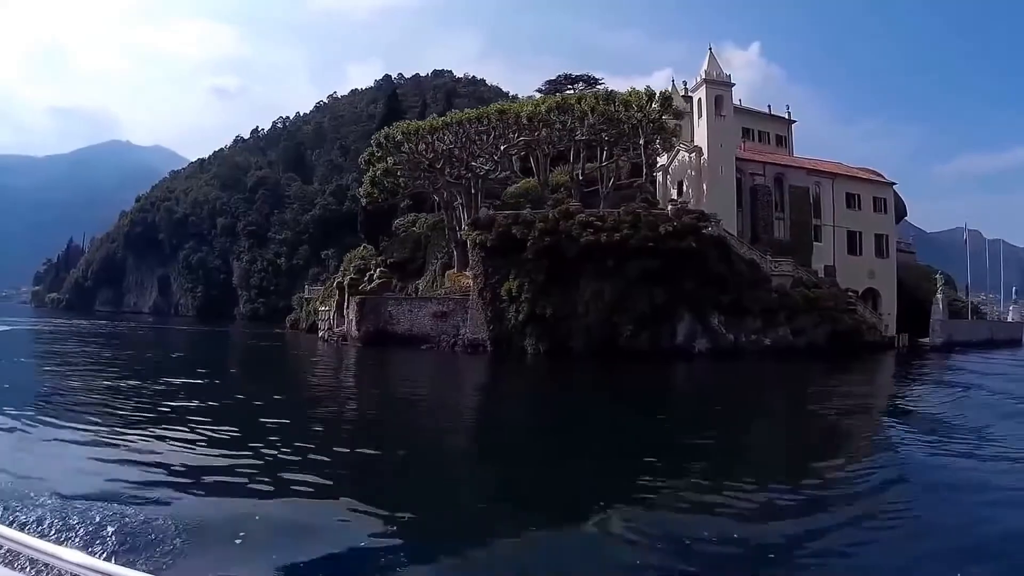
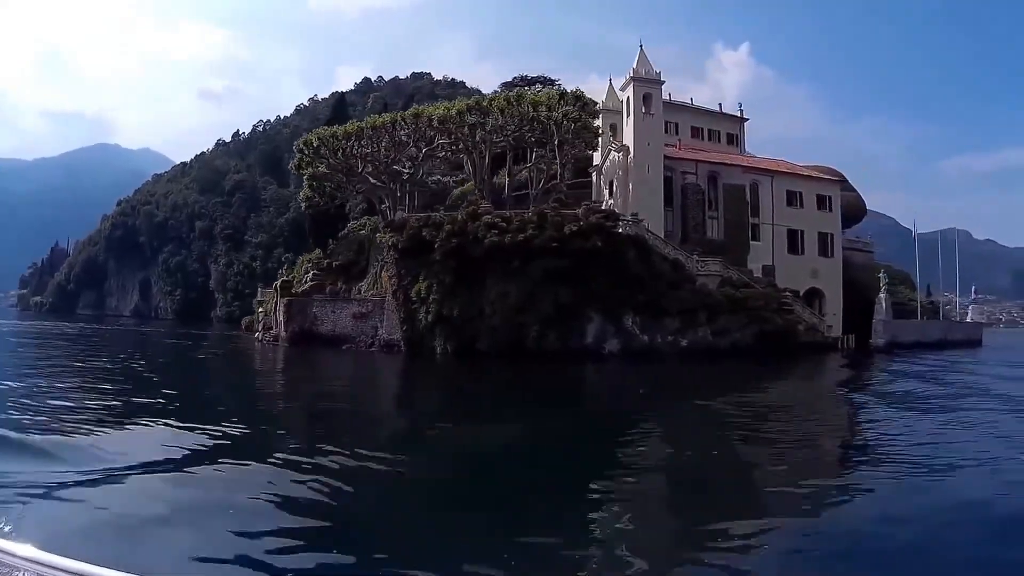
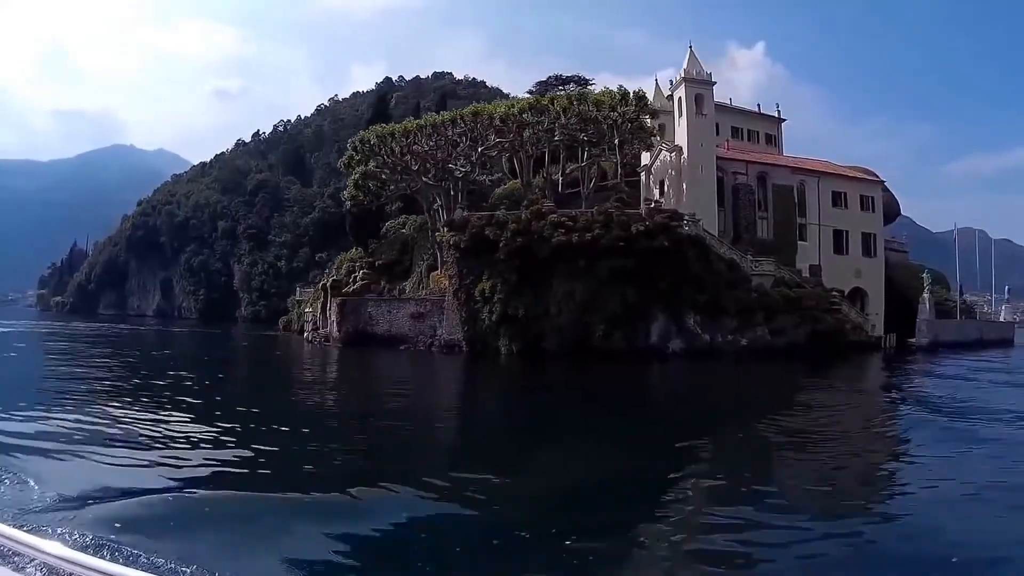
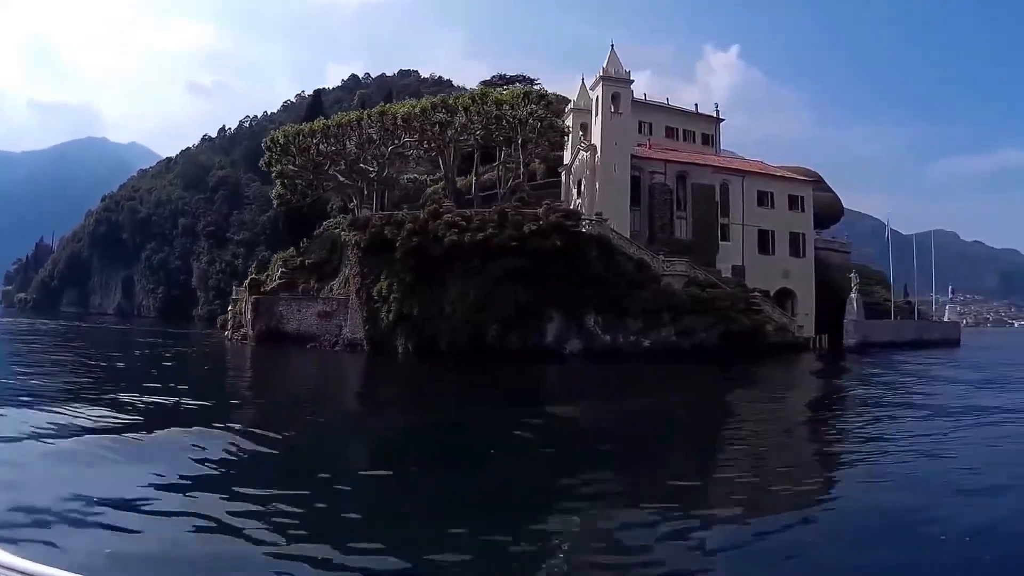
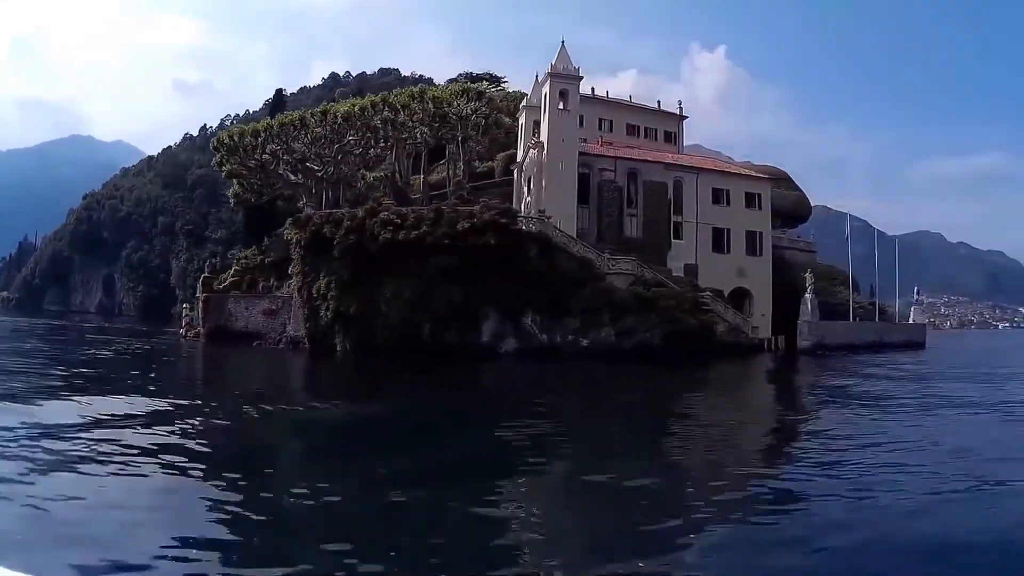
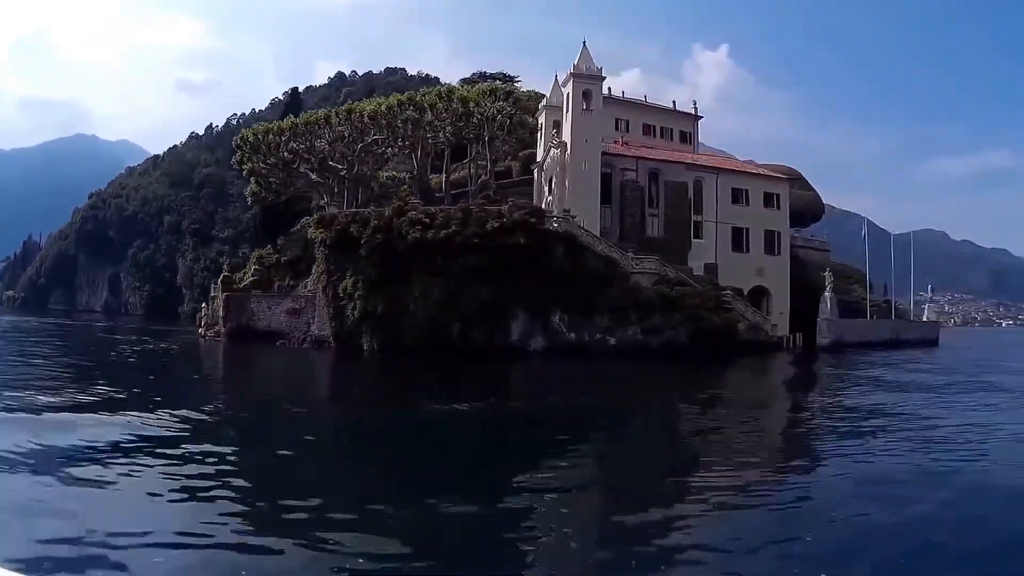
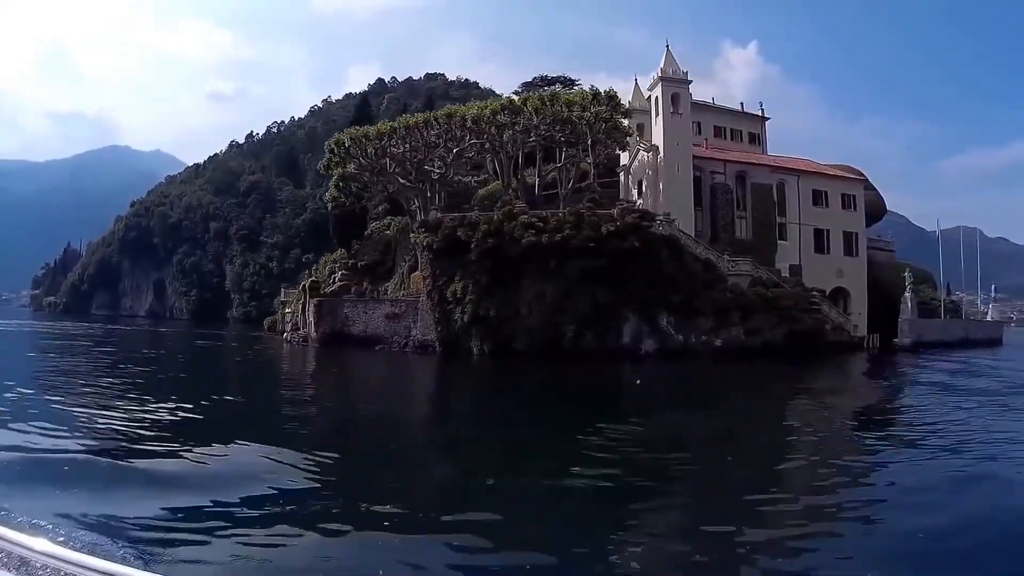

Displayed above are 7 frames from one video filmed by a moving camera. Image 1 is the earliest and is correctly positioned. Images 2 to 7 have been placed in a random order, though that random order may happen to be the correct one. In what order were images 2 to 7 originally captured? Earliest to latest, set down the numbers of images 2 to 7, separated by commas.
3, 7, 2, 4, 6, 5
